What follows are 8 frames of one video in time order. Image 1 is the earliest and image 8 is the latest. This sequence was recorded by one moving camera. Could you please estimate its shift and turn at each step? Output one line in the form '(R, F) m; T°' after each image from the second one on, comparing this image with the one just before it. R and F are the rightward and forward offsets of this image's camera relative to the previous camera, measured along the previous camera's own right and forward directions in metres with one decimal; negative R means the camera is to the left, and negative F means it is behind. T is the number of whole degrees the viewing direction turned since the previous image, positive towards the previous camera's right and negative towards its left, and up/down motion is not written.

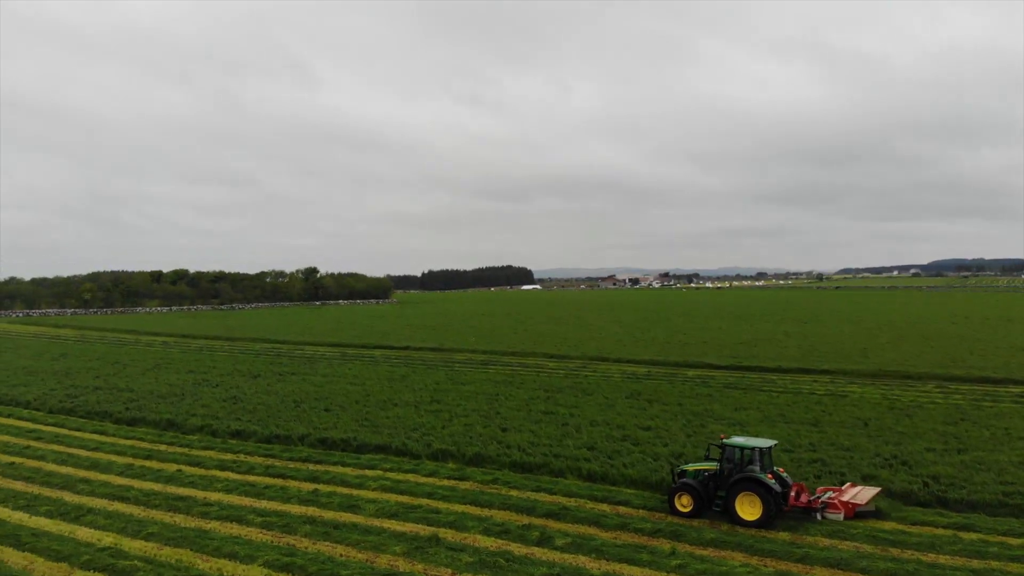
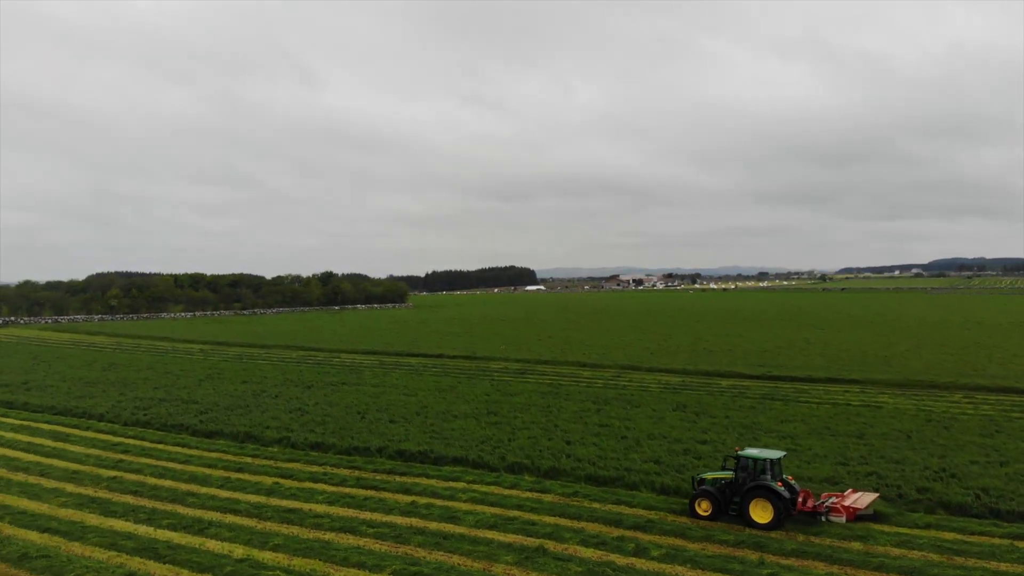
(-1.3, -0.7) m; 0°
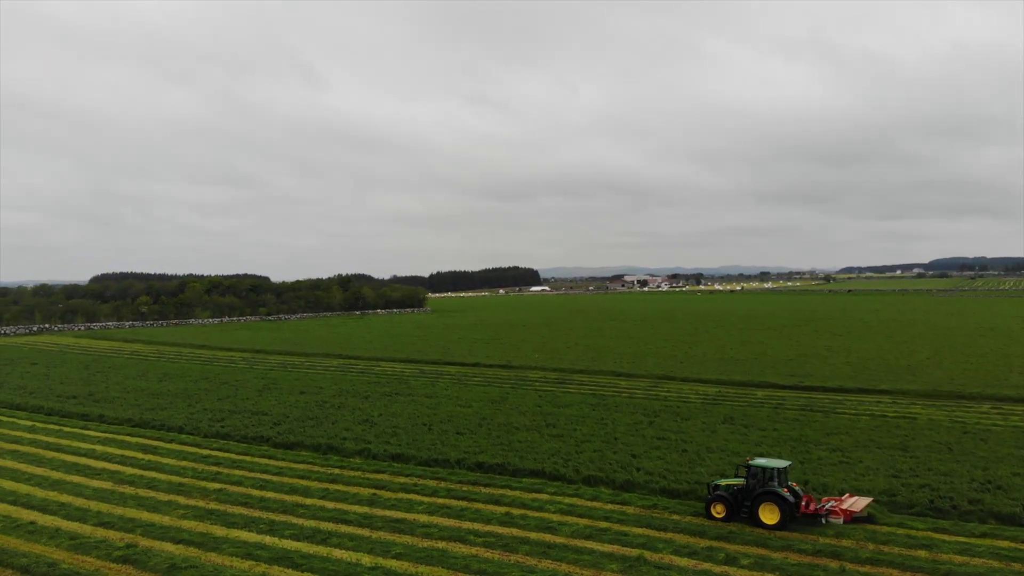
(-1.5, -0.8) m; 0°
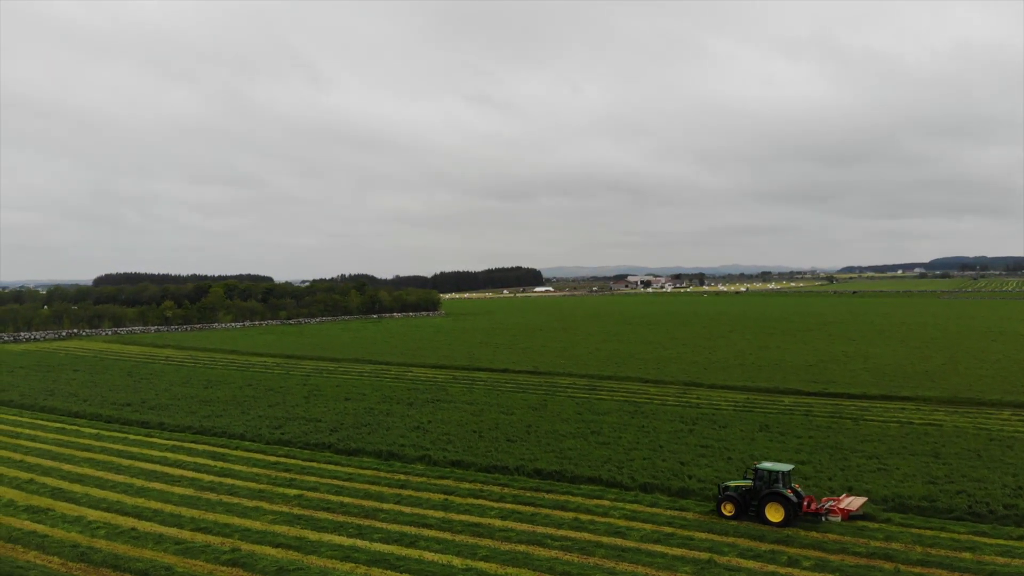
(-1.3, -0.8) m; 0°
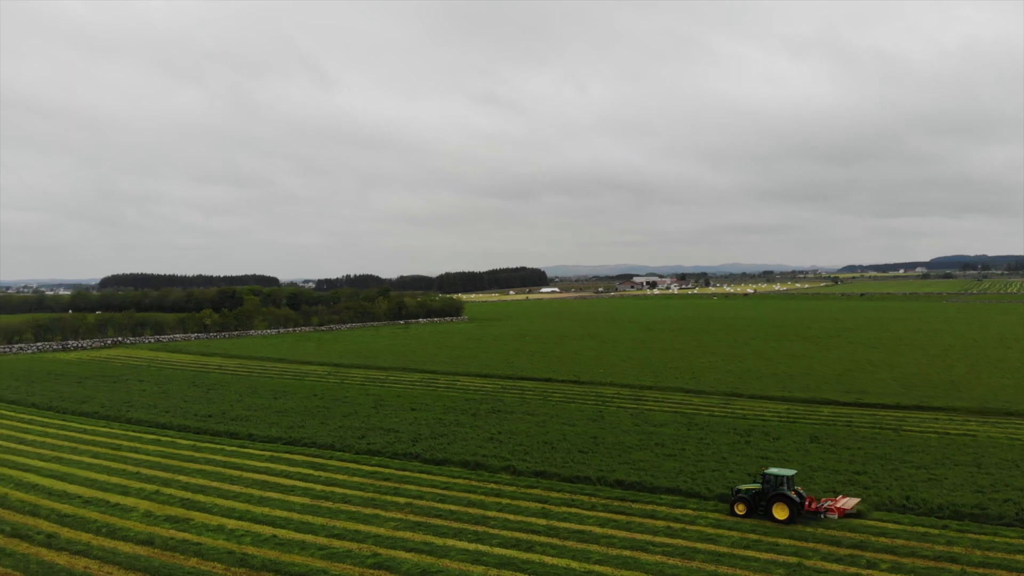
(-2.1, -1.3) m; 0°
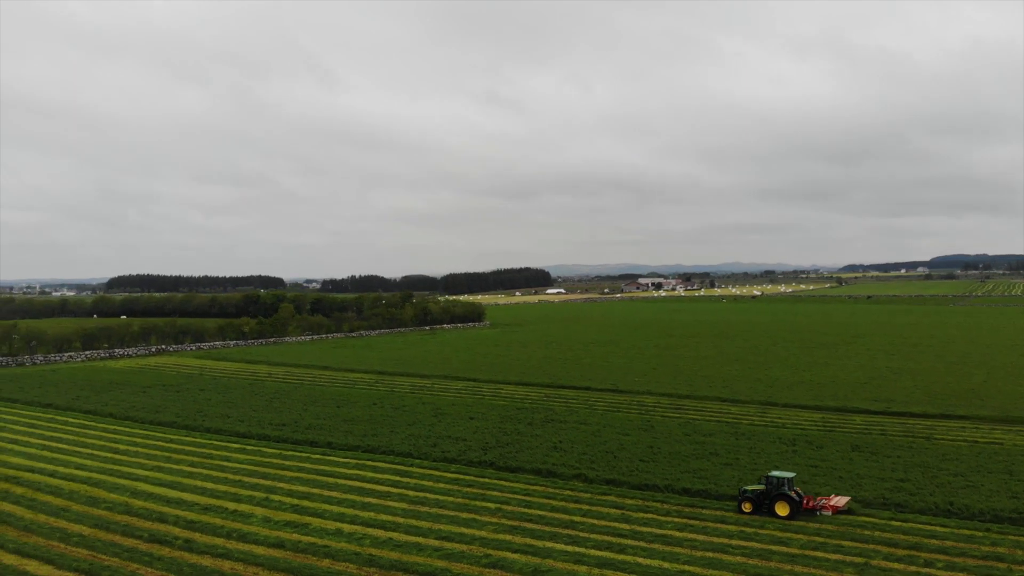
(-2.1, -1.5) m; 0°
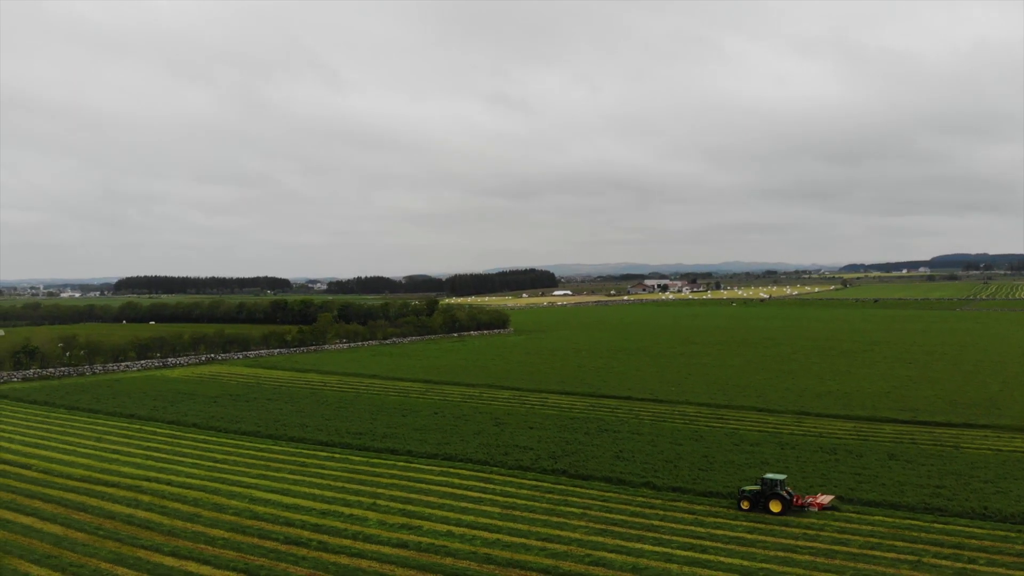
(-2.4, -2.0) m; 0°
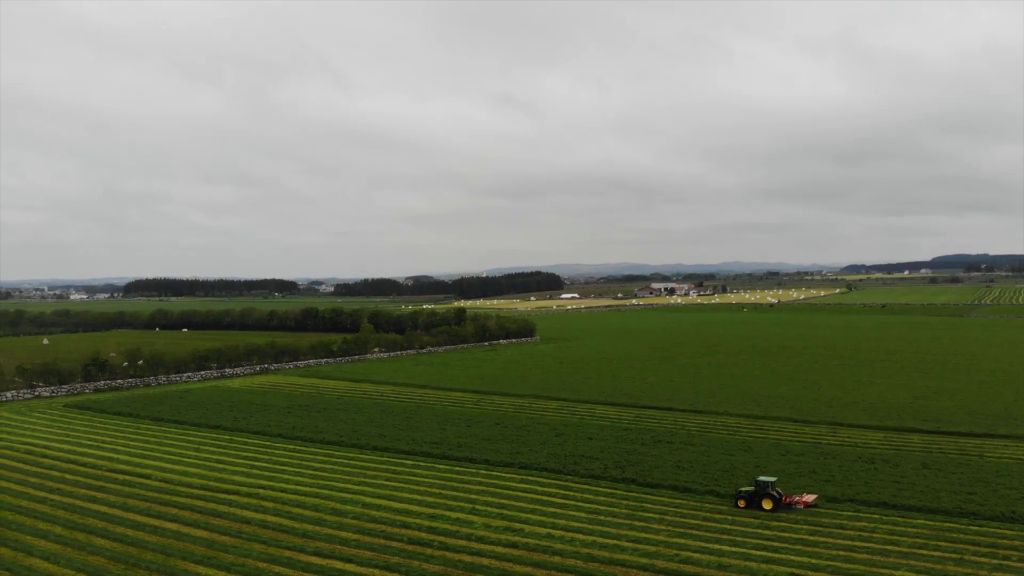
(-2.9, -2.5) m; 0°
